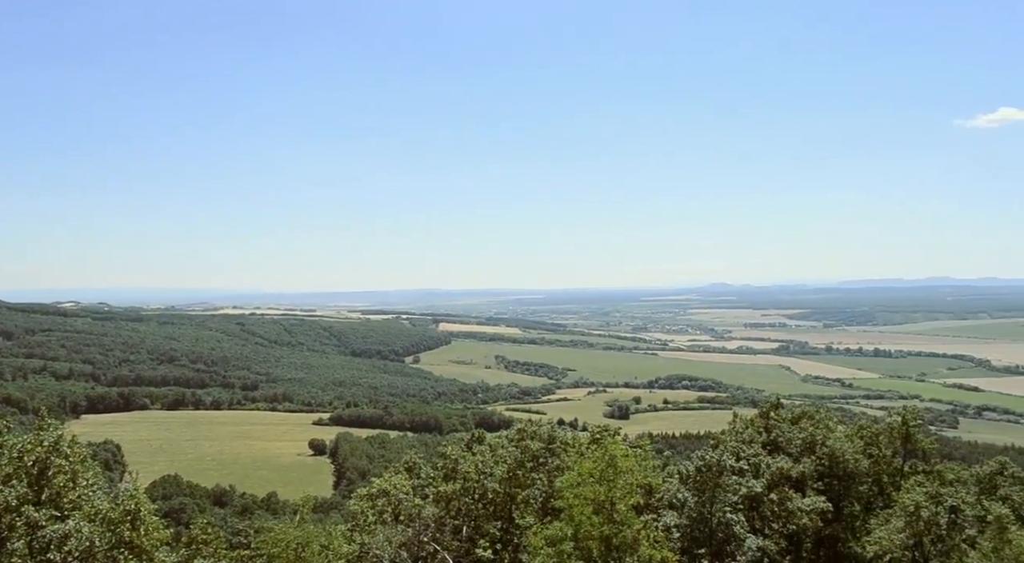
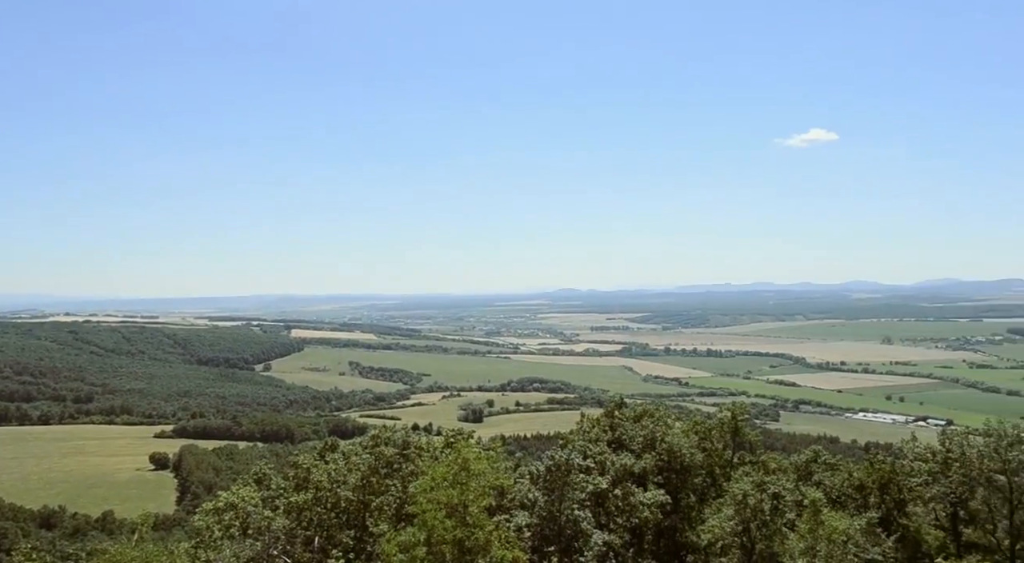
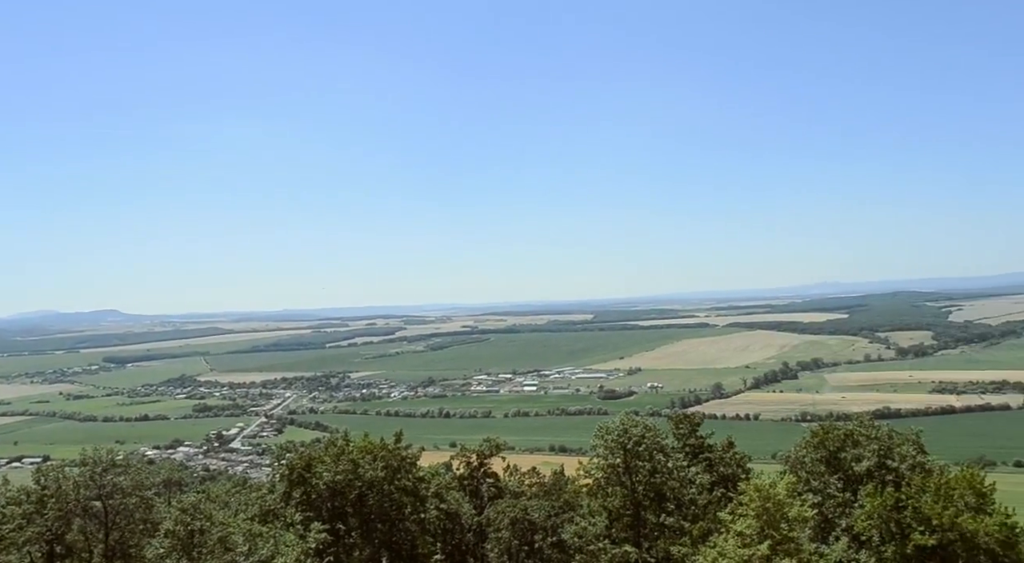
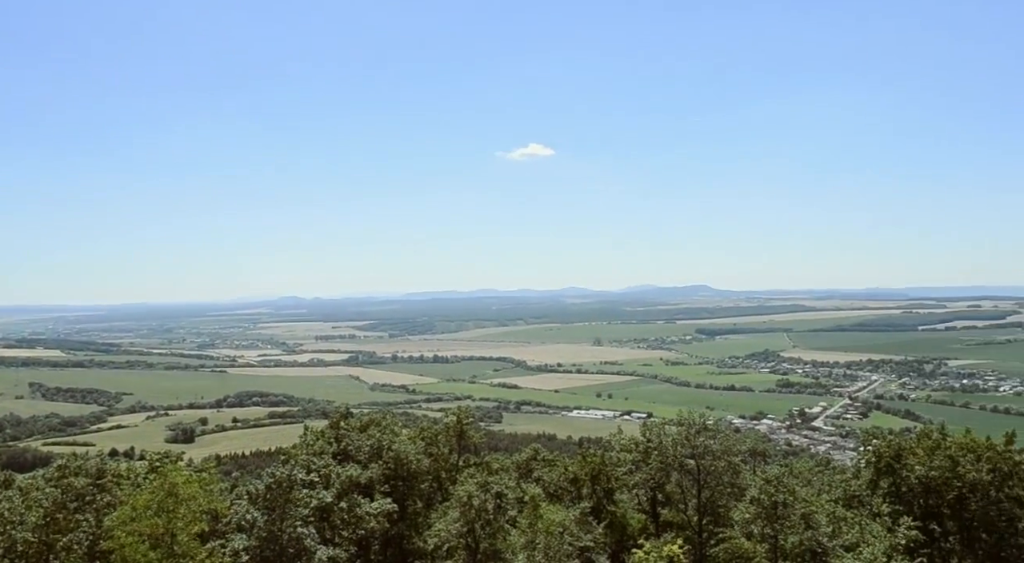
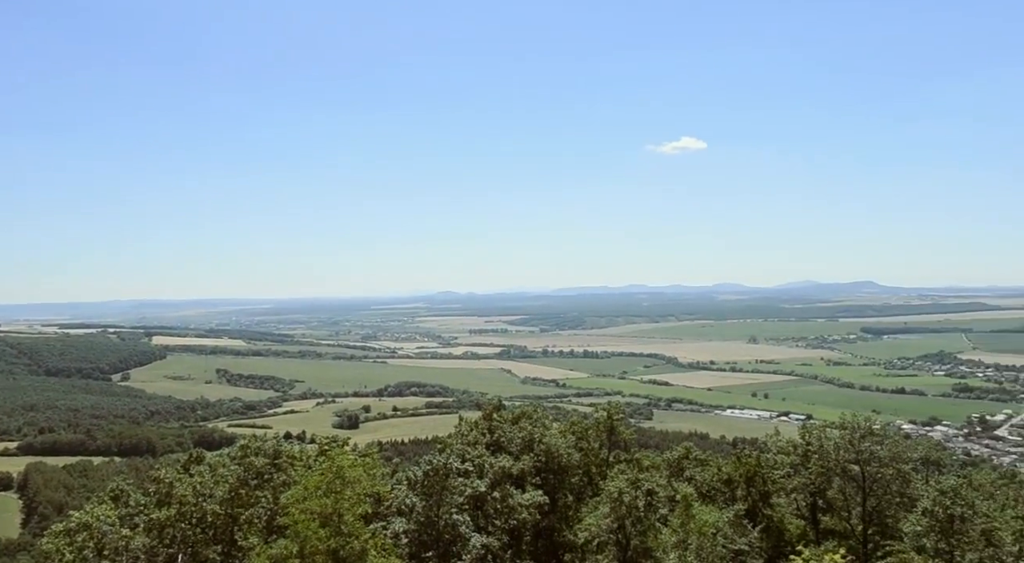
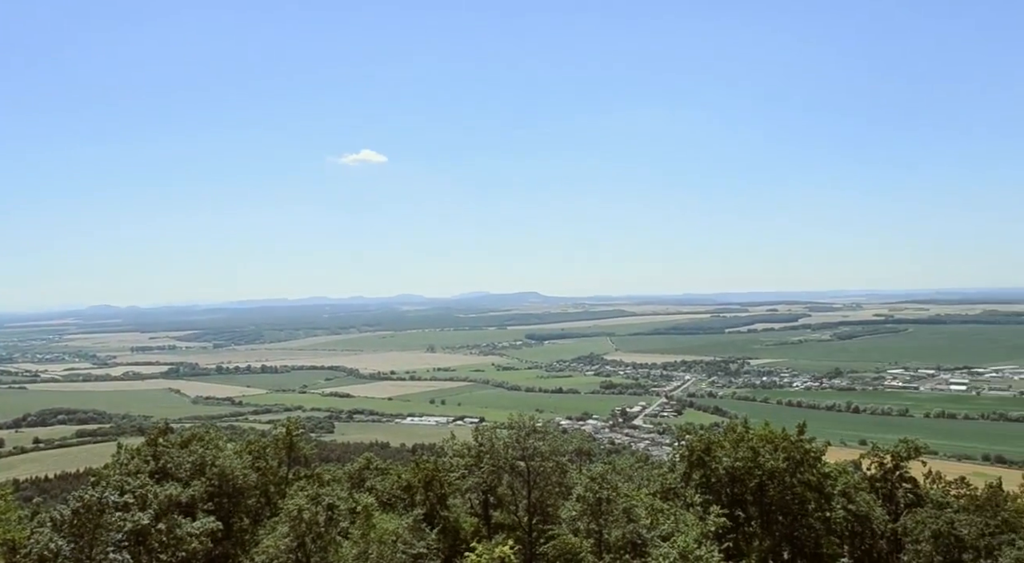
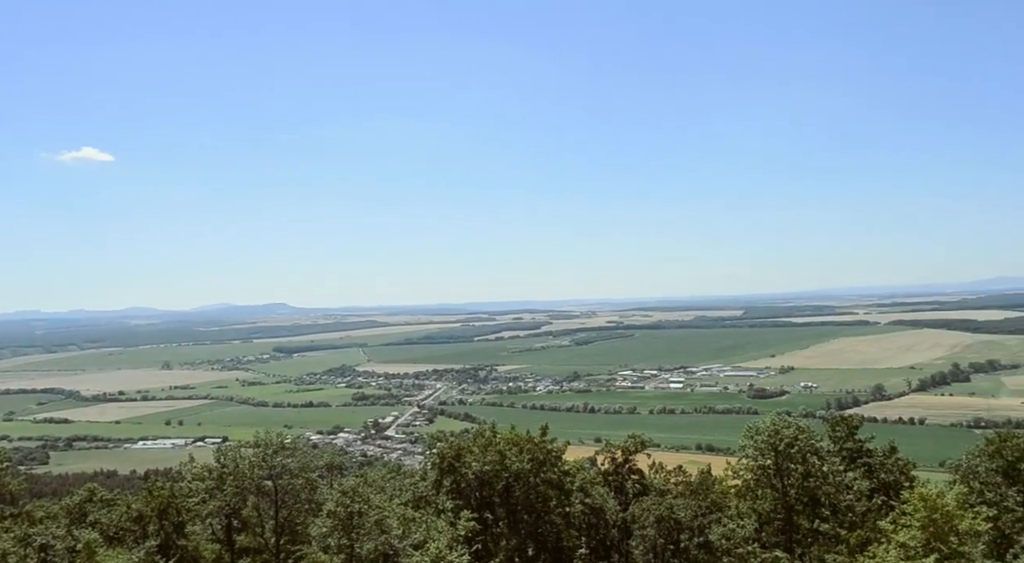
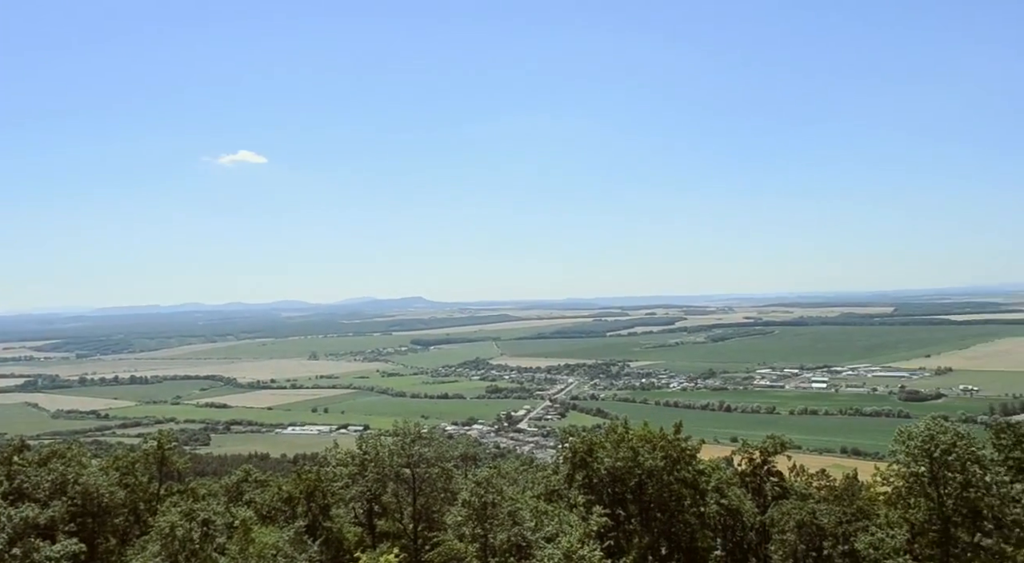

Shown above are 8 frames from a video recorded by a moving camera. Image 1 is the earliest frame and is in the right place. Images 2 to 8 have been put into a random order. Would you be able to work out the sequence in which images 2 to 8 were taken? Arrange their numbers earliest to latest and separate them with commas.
2, 5, 4, 6, 8, 7, 3
